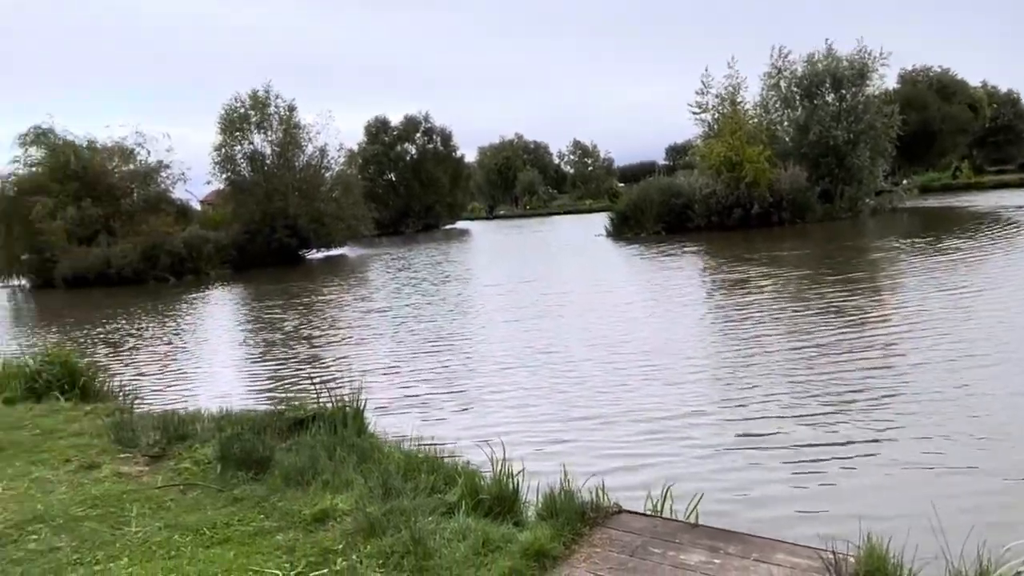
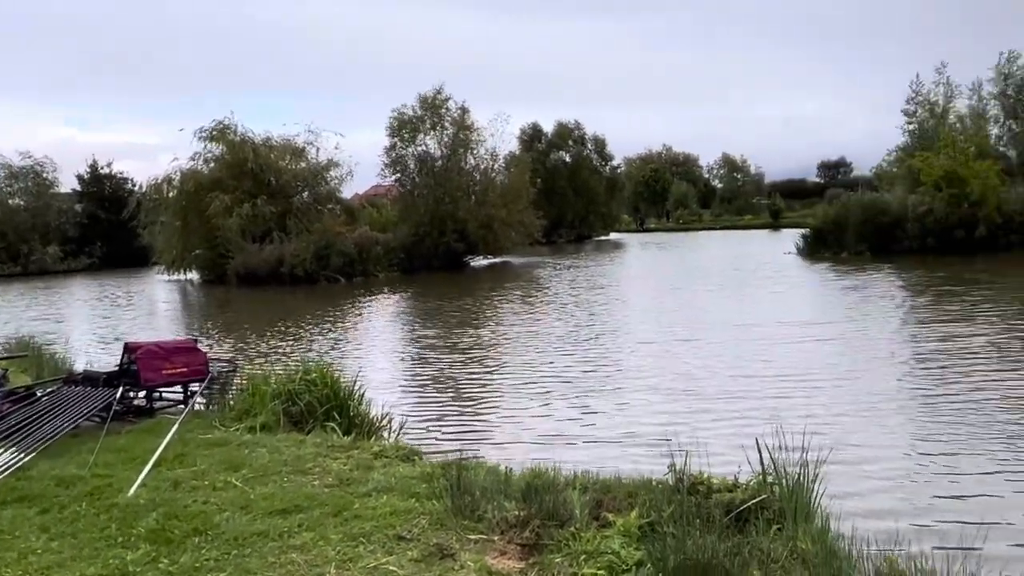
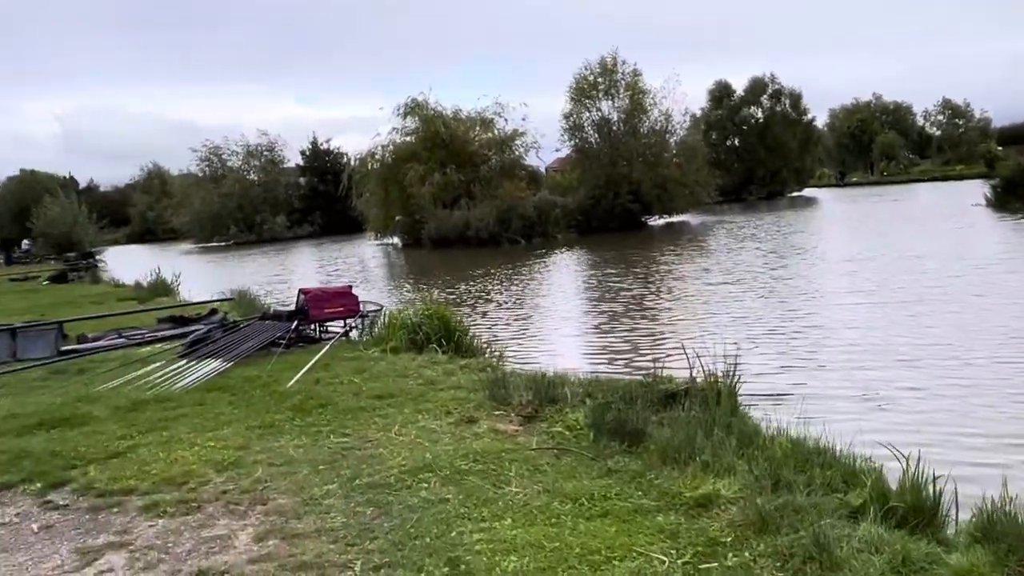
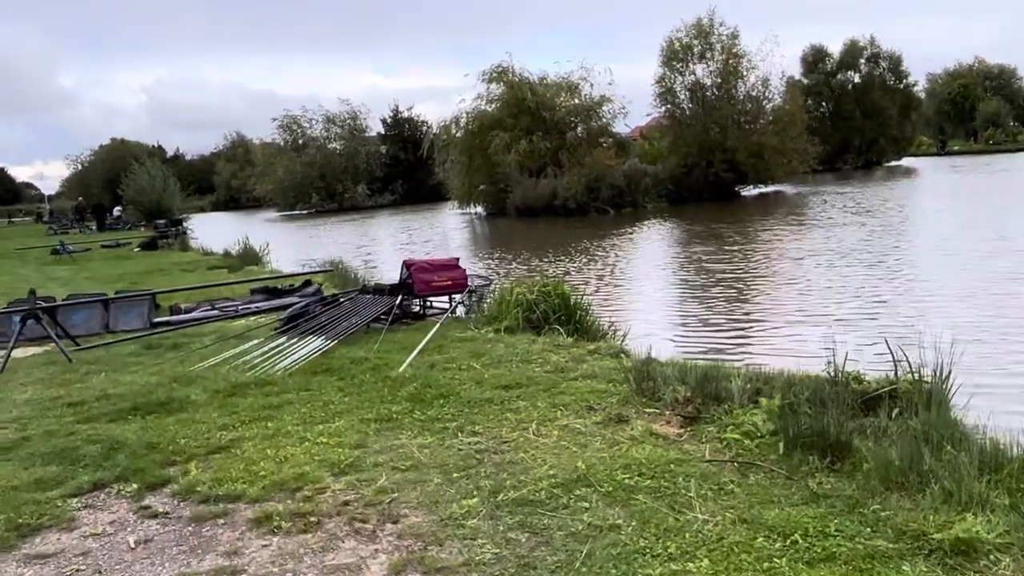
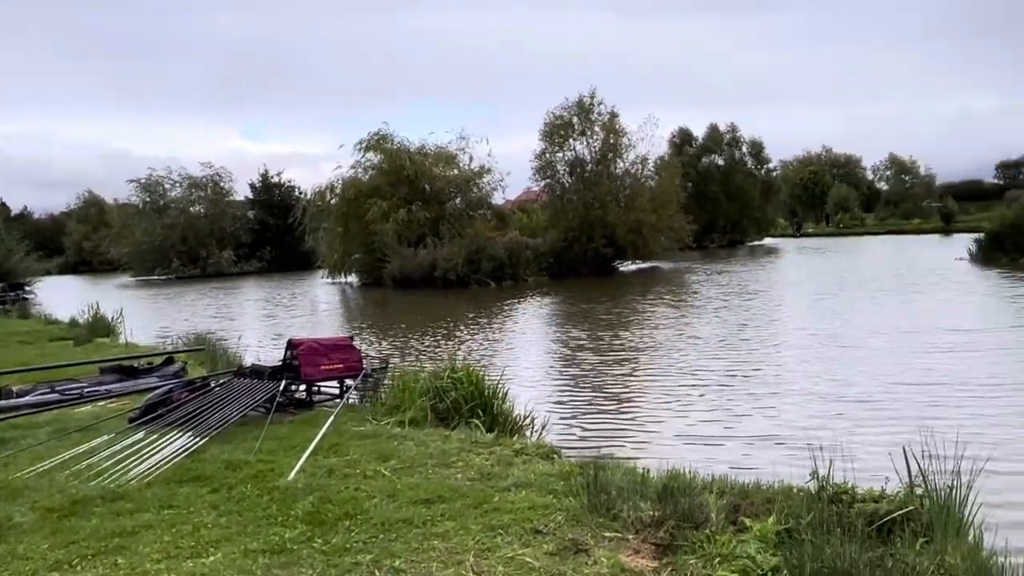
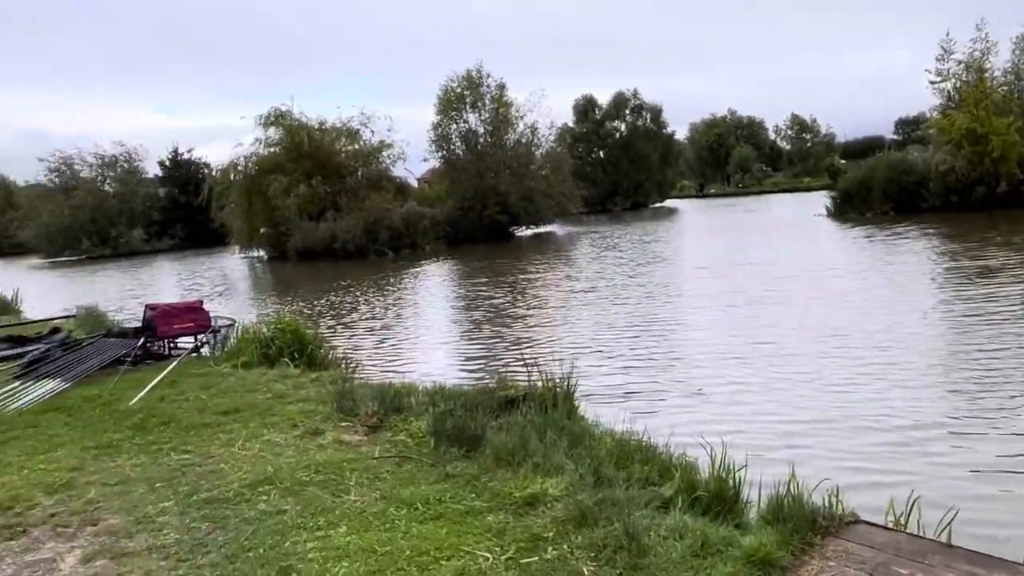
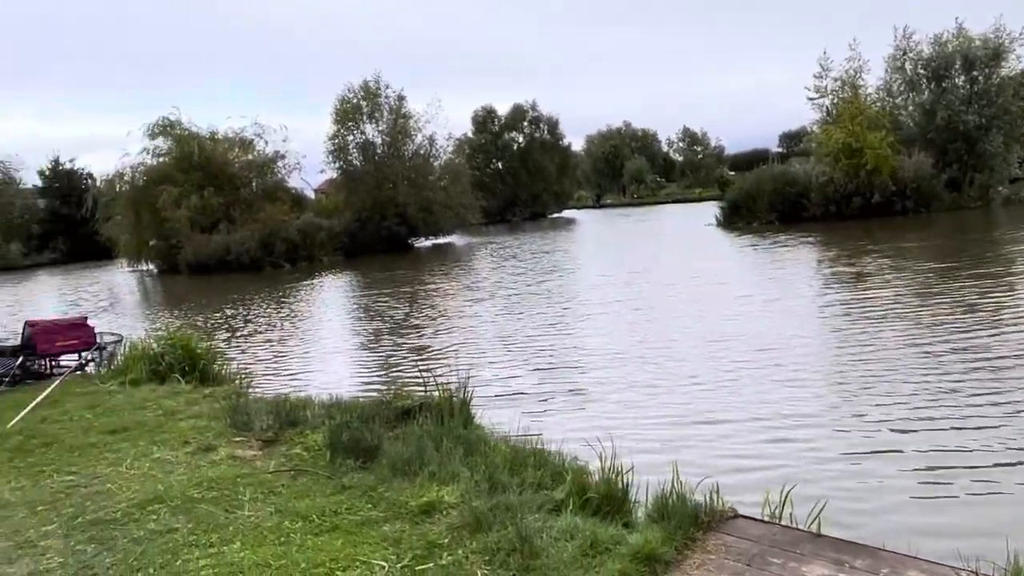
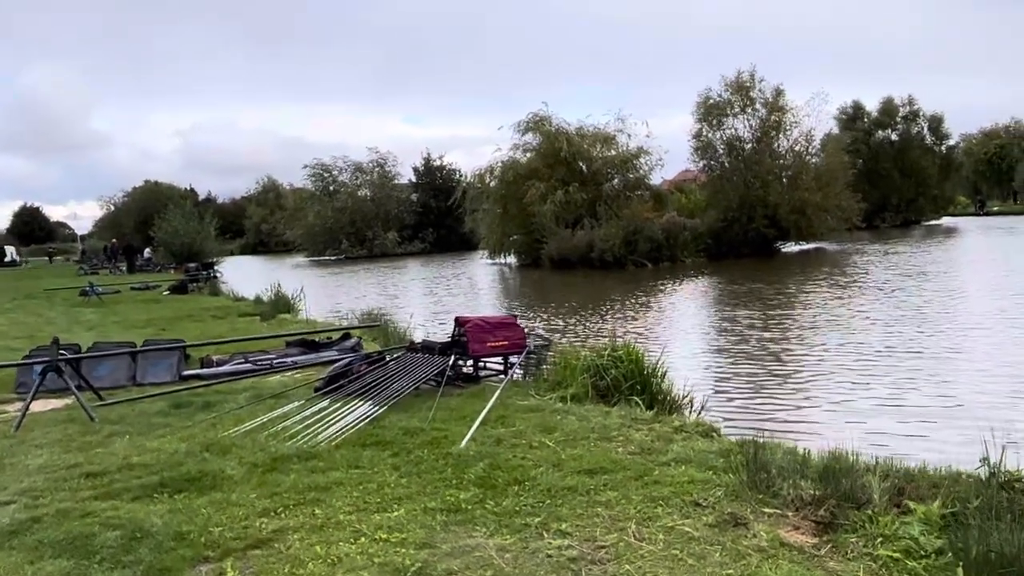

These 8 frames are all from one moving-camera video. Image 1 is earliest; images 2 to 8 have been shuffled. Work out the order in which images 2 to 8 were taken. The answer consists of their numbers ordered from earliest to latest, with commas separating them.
7, 6, 3, 4, 8, 5, 2
